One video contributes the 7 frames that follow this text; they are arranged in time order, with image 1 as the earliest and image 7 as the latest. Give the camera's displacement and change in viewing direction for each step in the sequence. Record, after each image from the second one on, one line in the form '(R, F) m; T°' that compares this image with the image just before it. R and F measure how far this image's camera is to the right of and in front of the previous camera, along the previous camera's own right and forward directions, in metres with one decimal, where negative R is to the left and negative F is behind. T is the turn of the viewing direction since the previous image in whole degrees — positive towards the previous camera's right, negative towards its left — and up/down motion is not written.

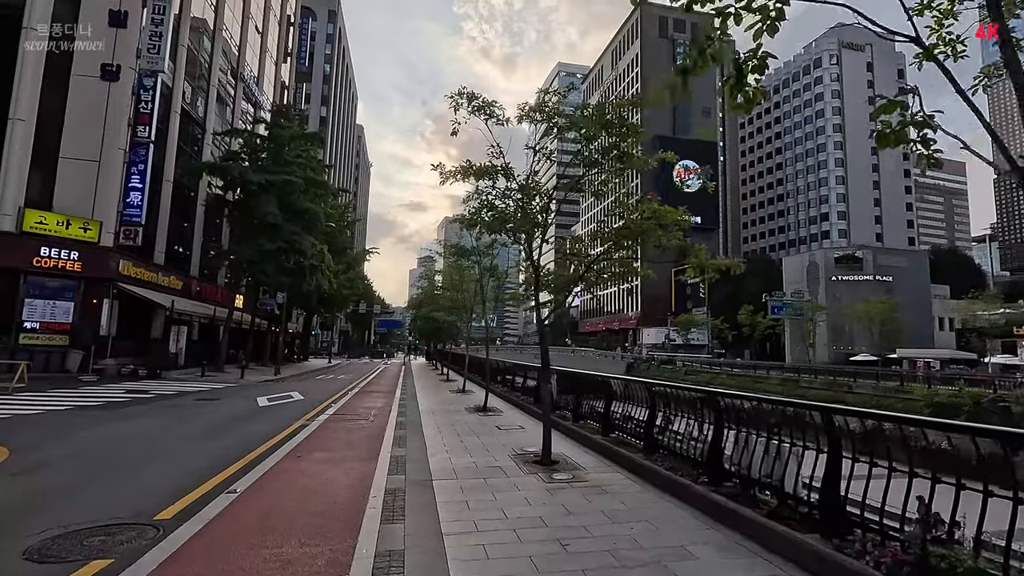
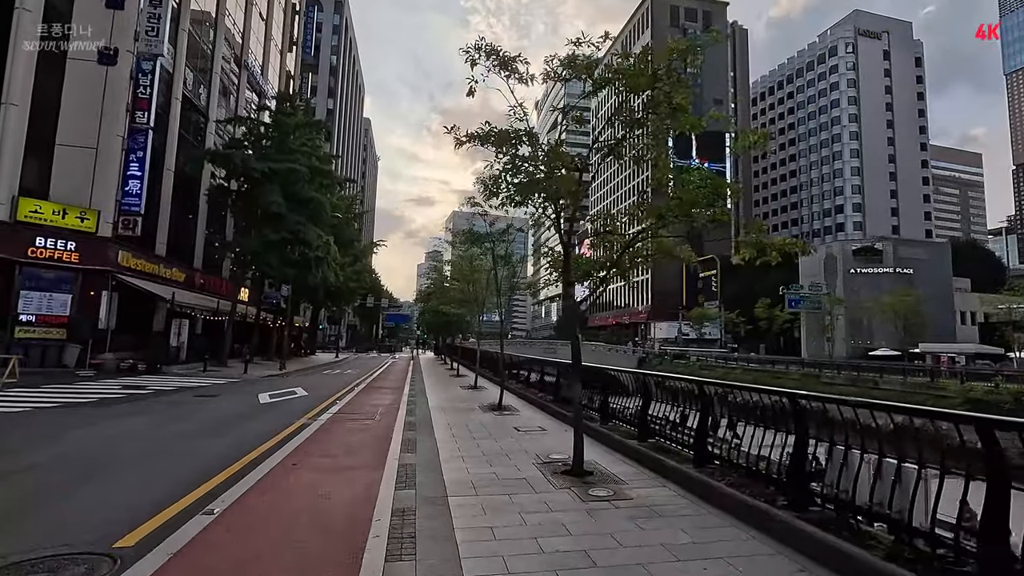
(-0.2, +1.0) m; -1°
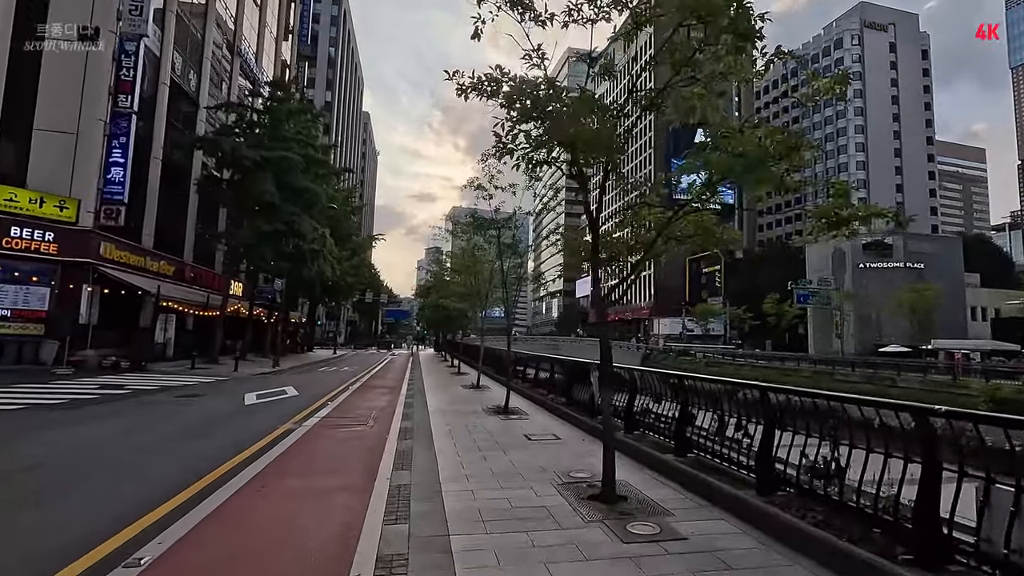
(-0.2, +1.1) m; 0°
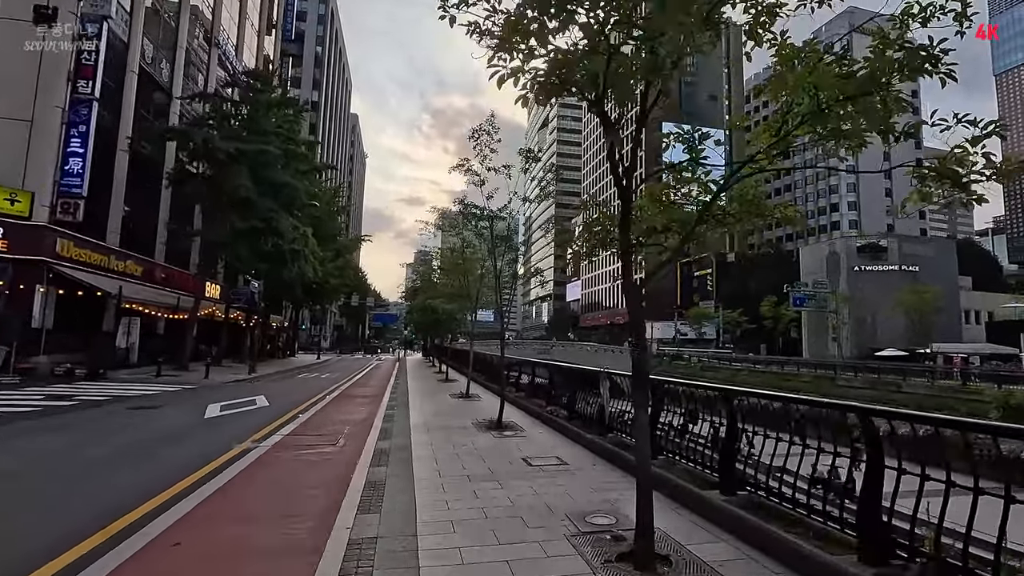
(-0.1, +1.3) m; +1°
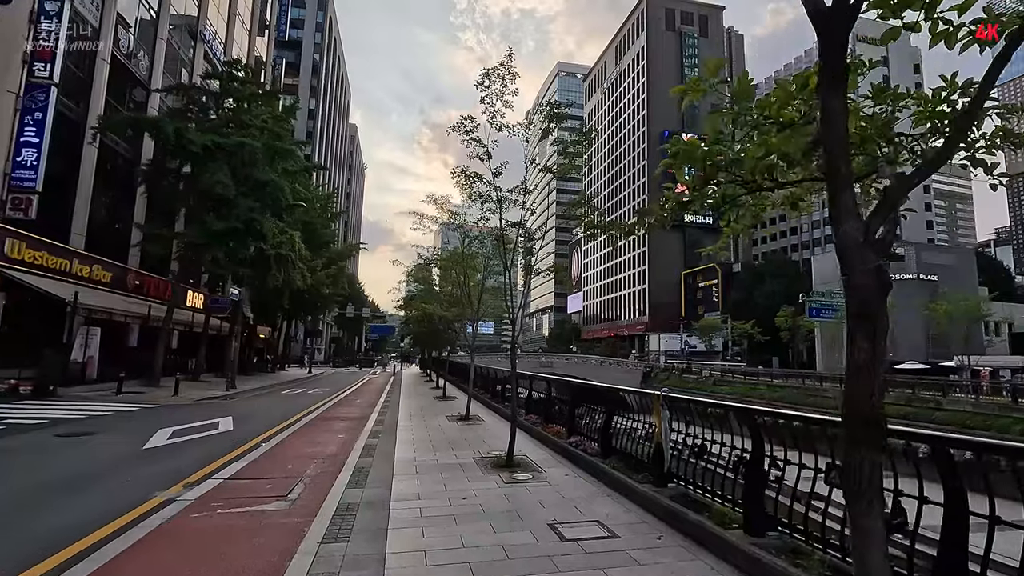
(-0.2, +2.1) m; 0°
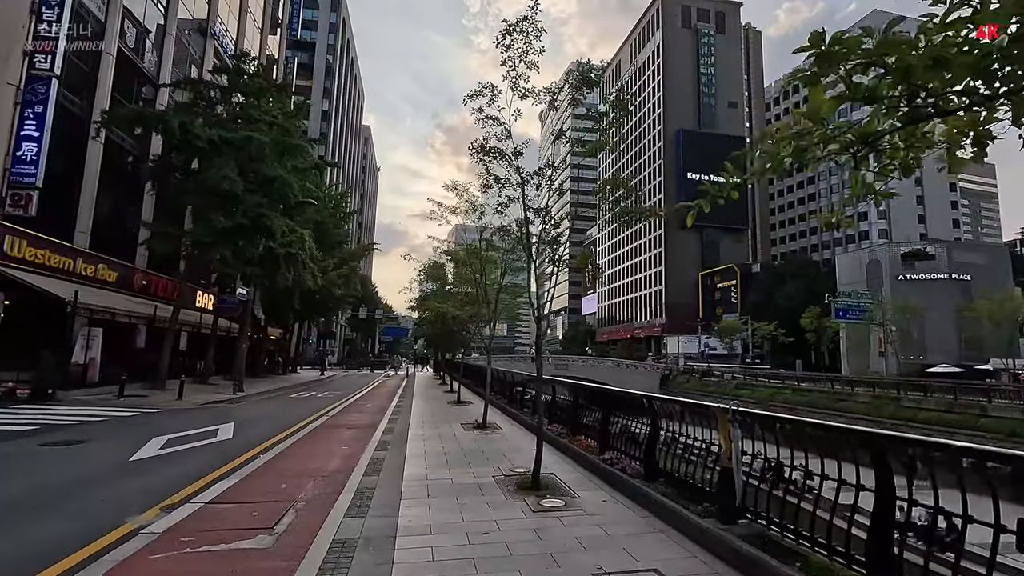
(-0.2, +1.0) m; -1°
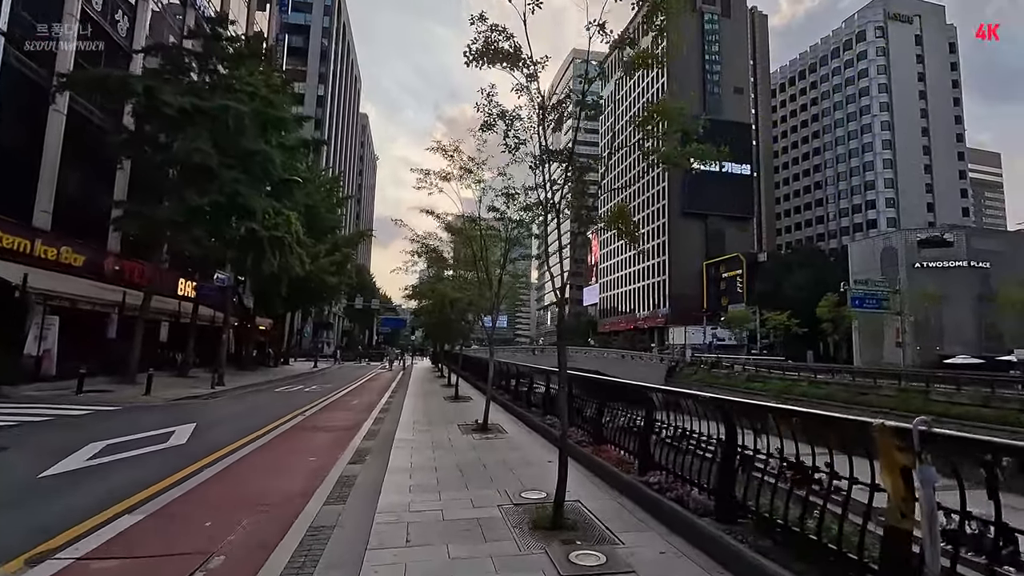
(-0.1, +1.8) m; 0°
